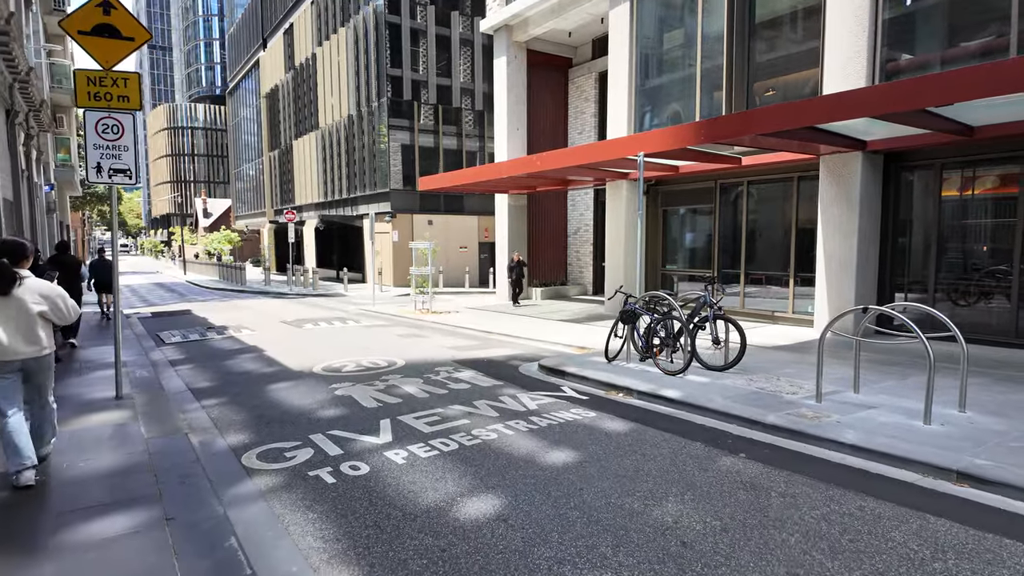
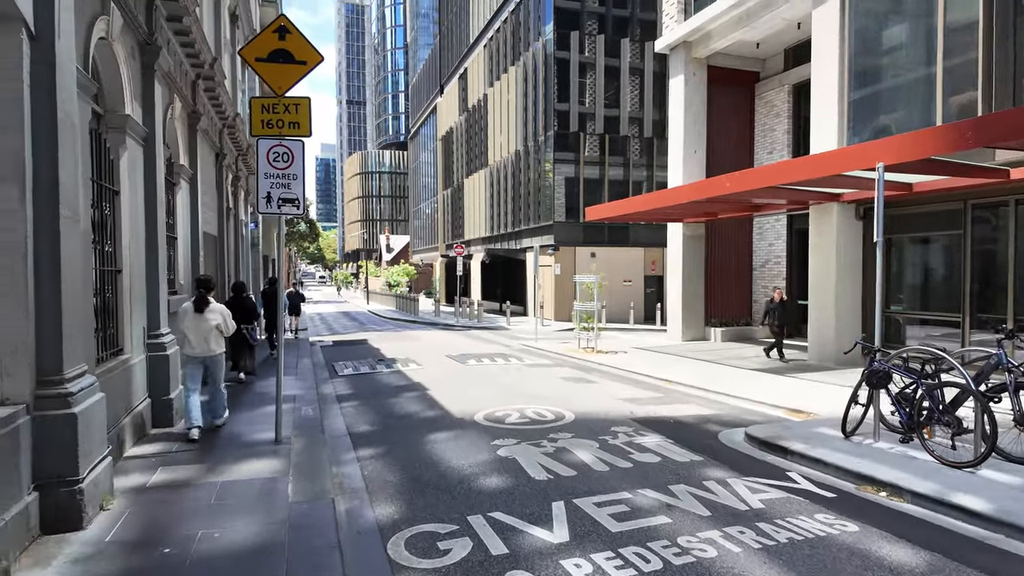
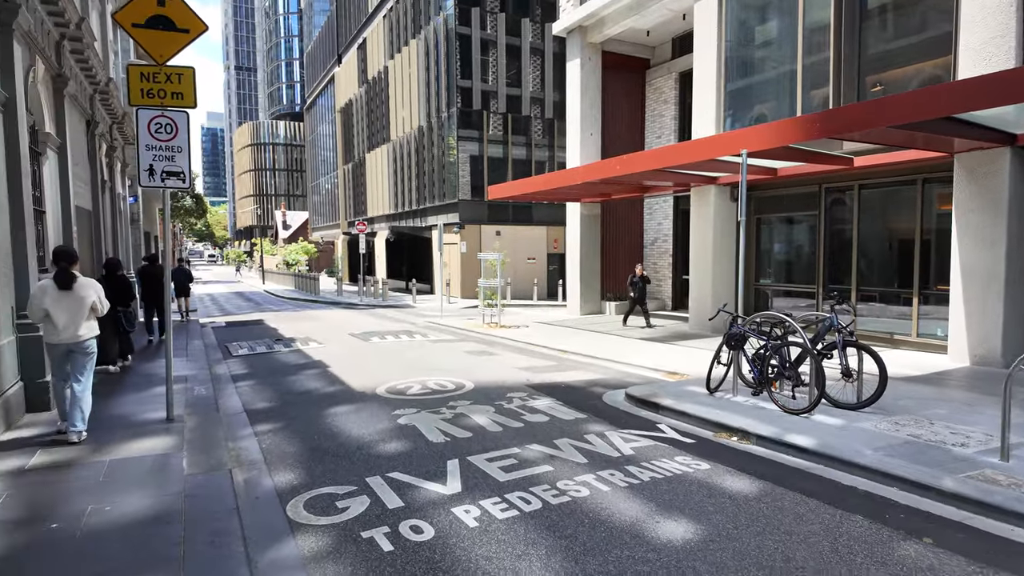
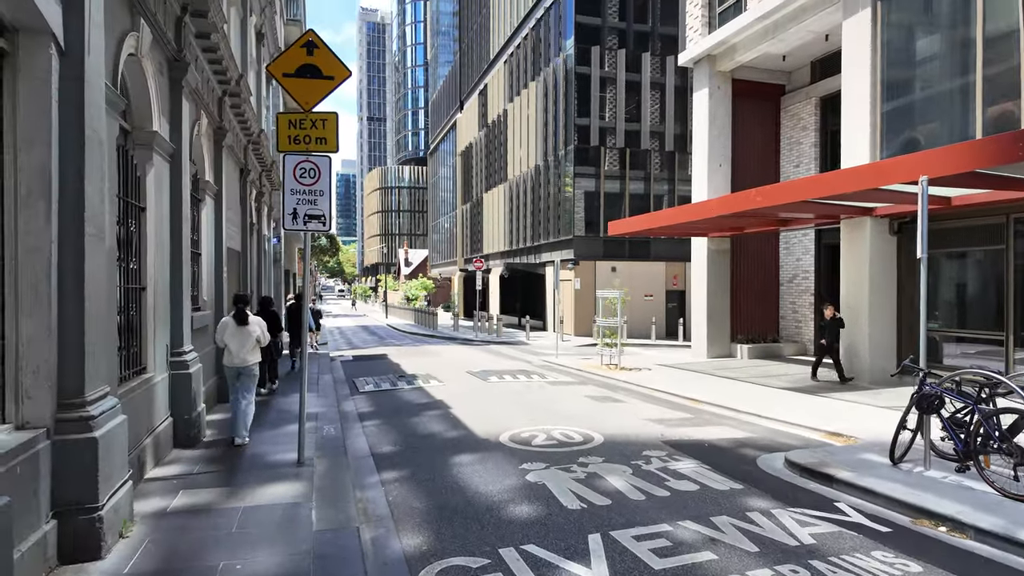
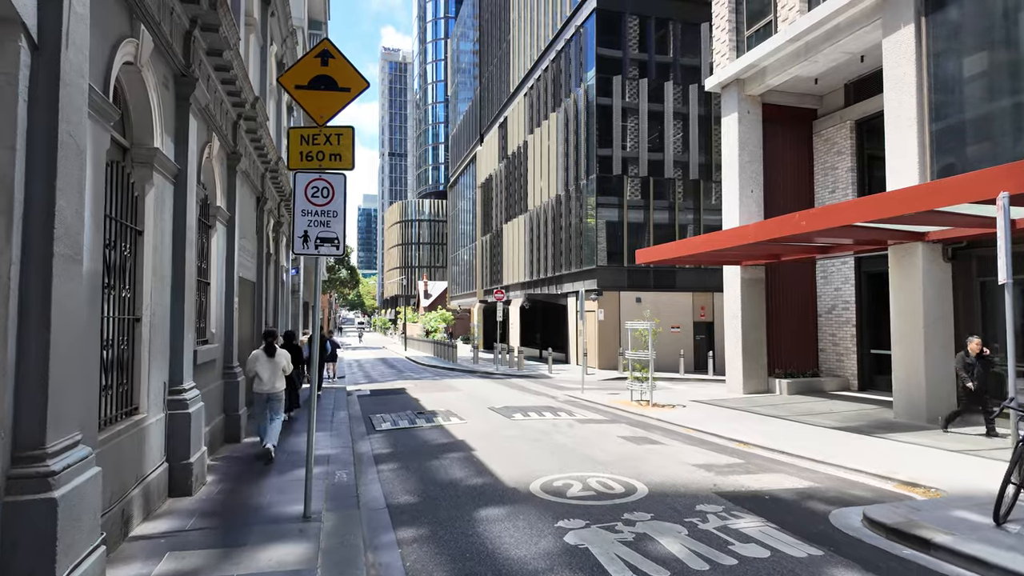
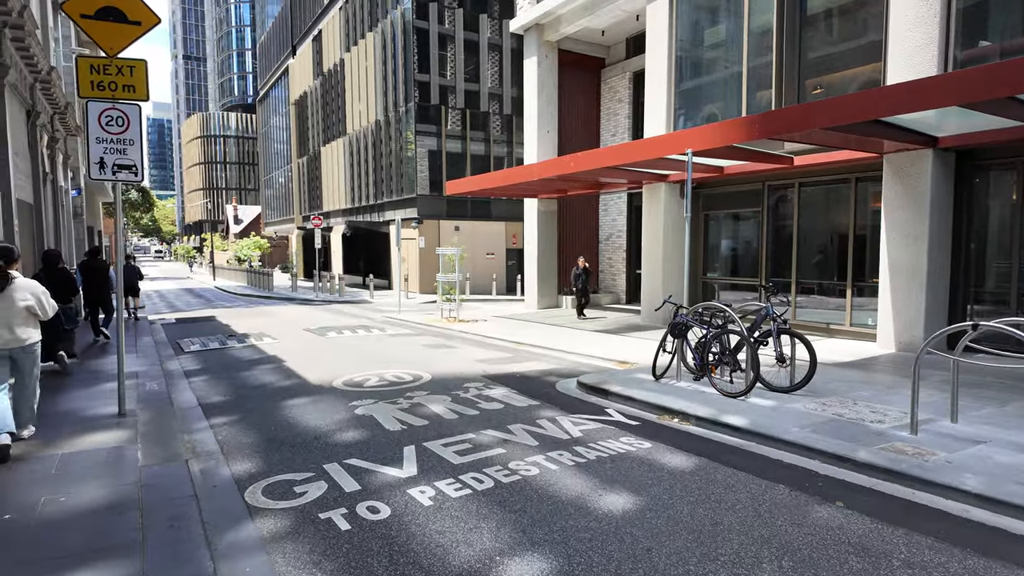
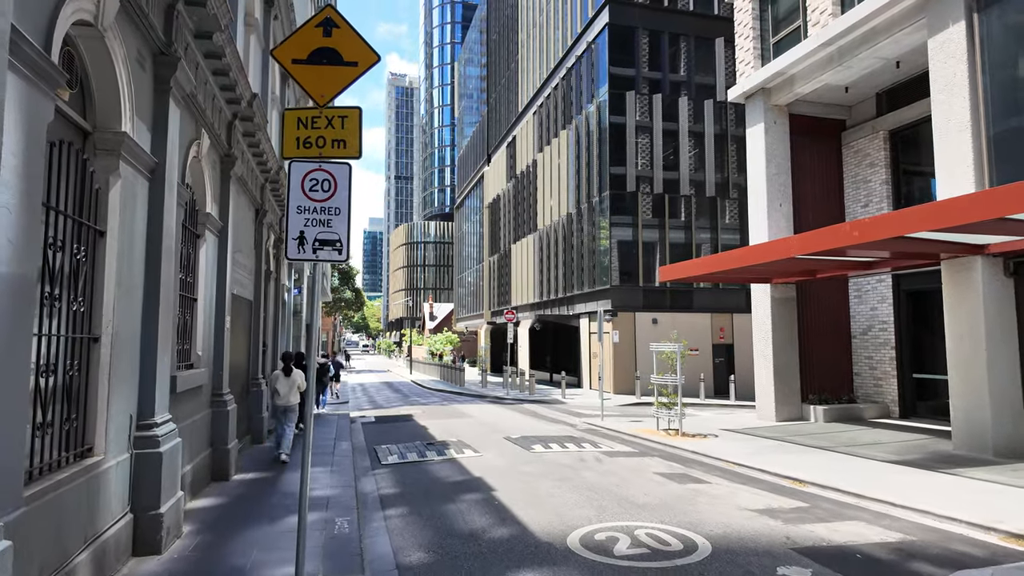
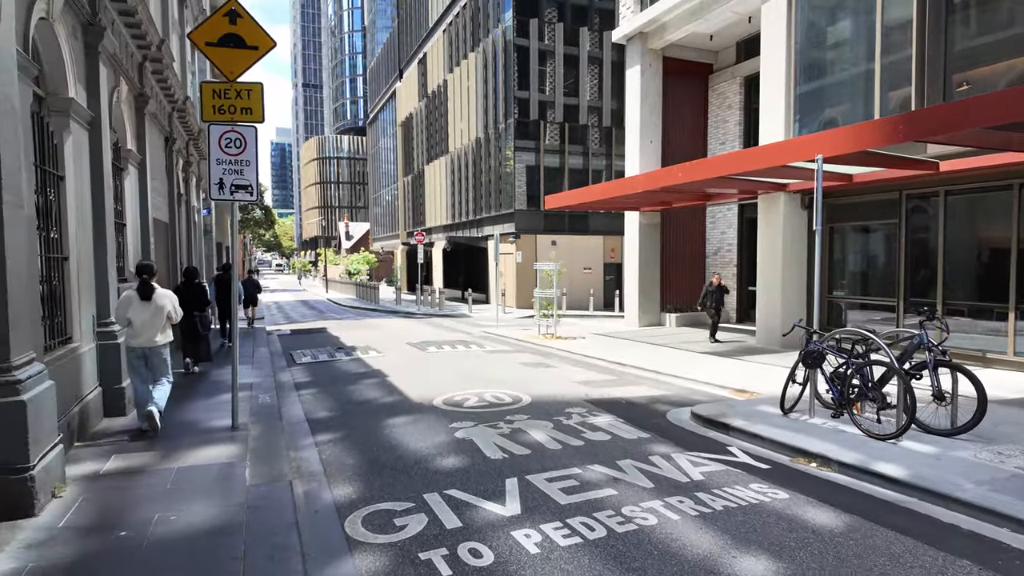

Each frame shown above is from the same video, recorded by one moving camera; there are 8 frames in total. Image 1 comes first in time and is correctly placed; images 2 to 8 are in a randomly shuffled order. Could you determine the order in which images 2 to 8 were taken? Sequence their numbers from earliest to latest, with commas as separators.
6, 3, 8, 2, 4, 5, 7
